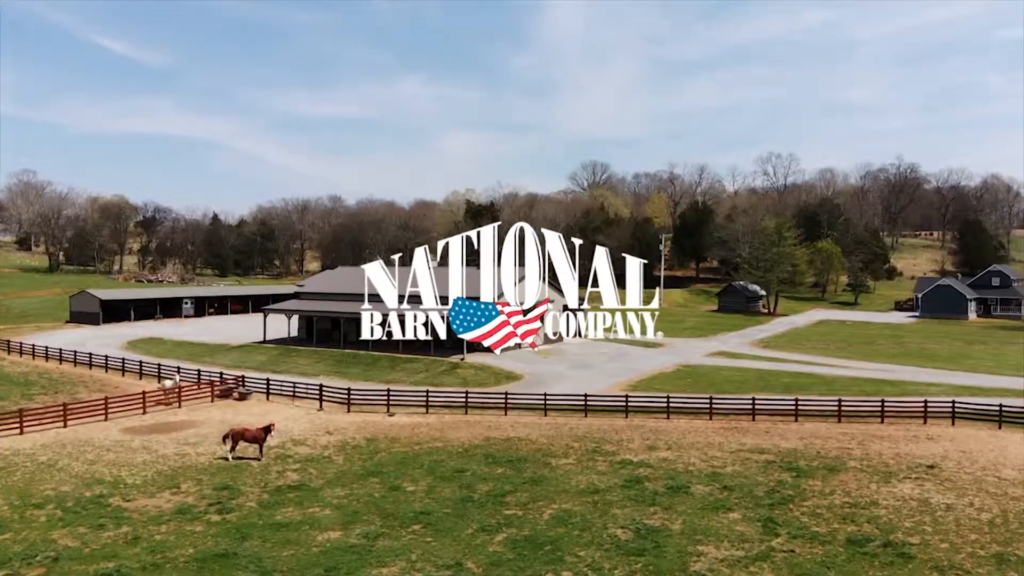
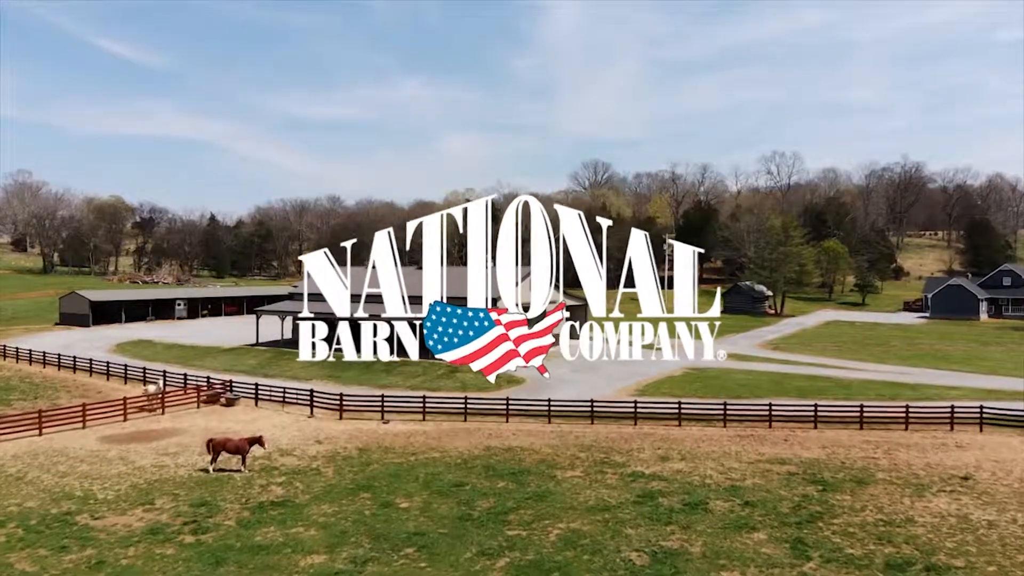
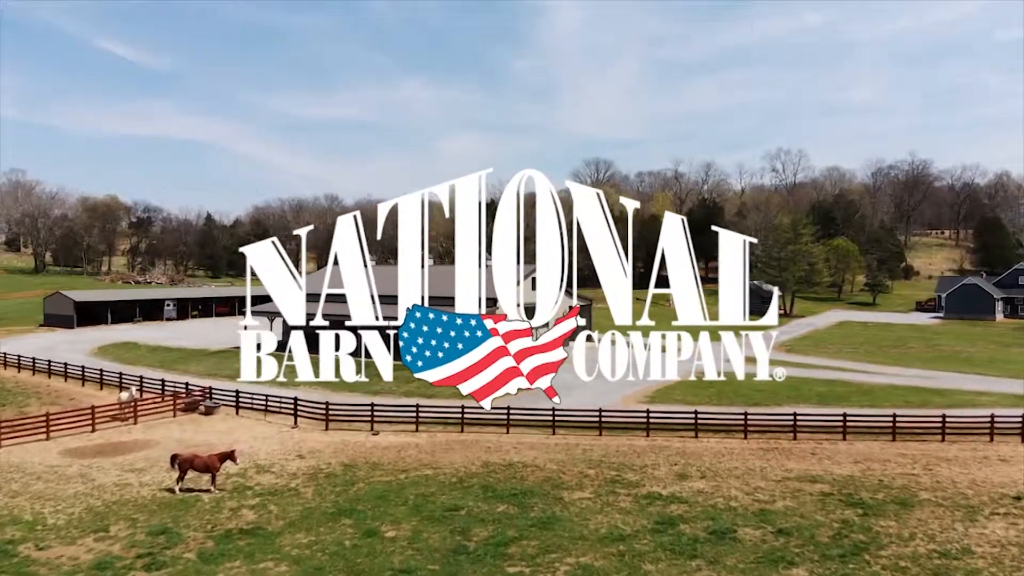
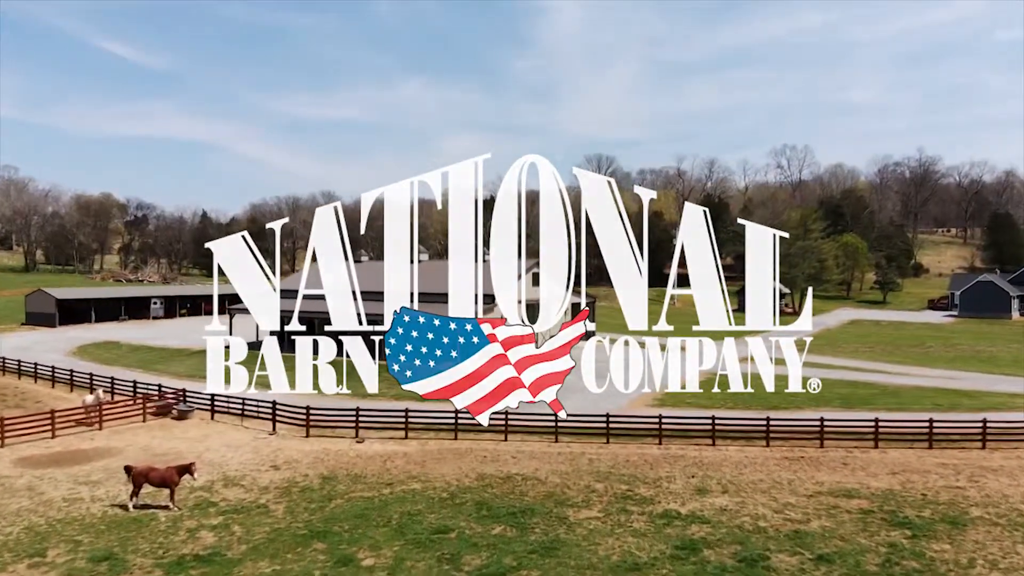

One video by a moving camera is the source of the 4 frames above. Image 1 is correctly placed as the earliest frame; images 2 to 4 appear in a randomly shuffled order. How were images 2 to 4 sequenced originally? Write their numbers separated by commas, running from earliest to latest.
2, 3, 4
